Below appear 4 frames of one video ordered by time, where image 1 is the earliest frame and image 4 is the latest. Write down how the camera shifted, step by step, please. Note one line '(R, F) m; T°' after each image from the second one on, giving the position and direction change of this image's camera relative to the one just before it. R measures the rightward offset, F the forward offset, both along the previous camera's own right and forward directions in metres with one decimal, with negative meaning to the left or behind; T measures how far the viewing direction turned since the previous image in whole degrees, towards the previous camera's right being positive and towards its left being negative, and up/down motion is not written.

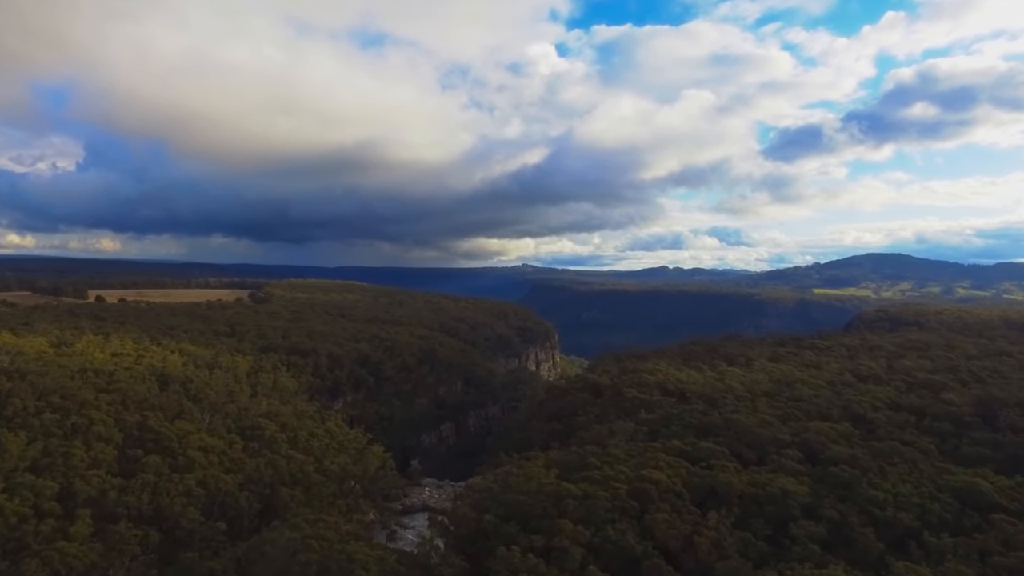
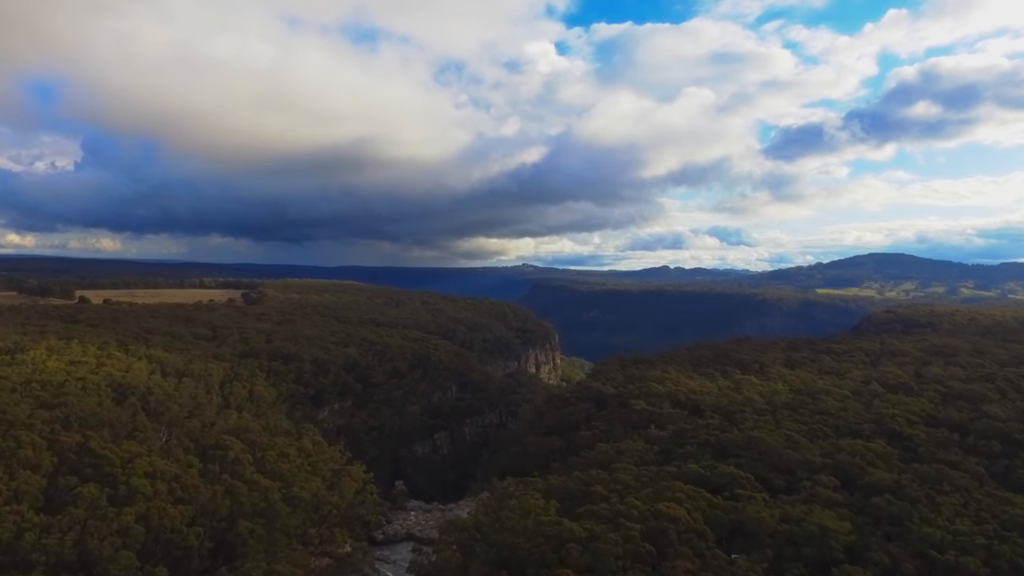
(+0.3, +4.8) m; 0°
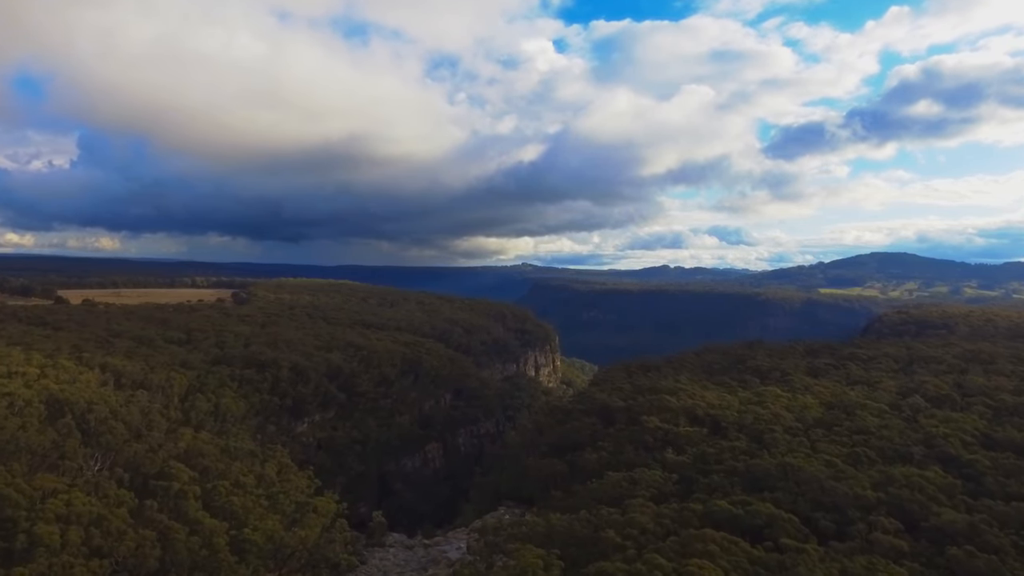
(+0.2, +5.8) m; 0°
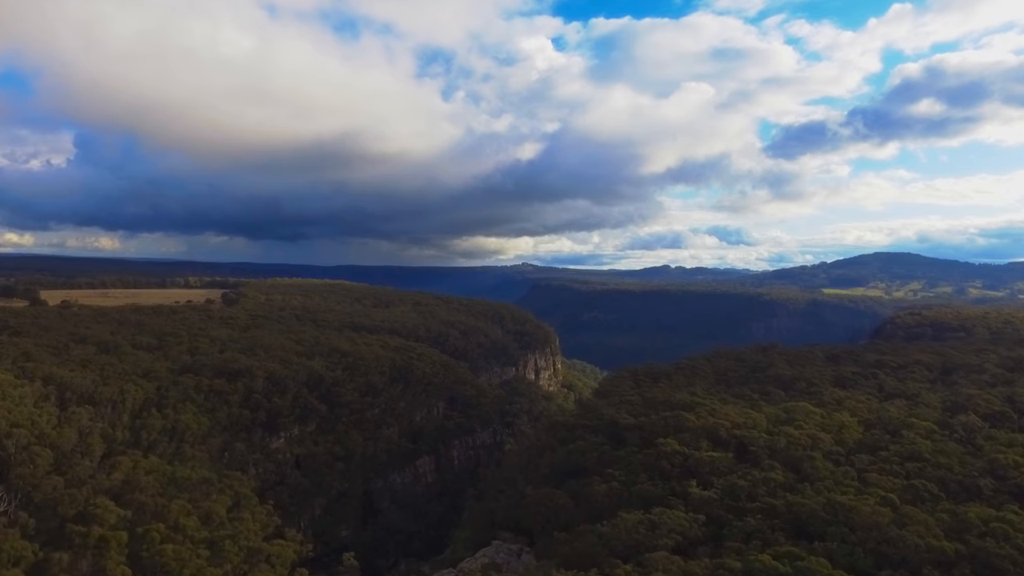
(+0.2, +5.7) m; 0°
